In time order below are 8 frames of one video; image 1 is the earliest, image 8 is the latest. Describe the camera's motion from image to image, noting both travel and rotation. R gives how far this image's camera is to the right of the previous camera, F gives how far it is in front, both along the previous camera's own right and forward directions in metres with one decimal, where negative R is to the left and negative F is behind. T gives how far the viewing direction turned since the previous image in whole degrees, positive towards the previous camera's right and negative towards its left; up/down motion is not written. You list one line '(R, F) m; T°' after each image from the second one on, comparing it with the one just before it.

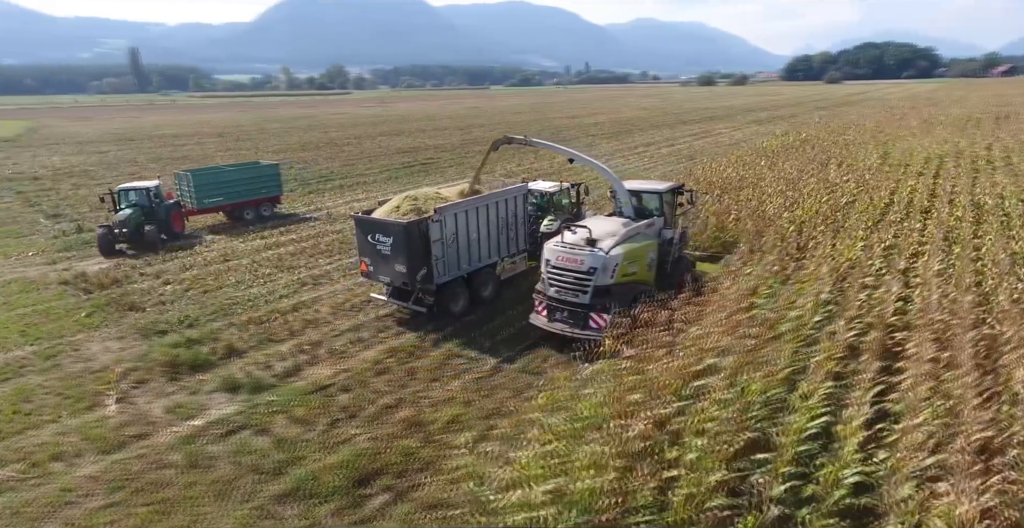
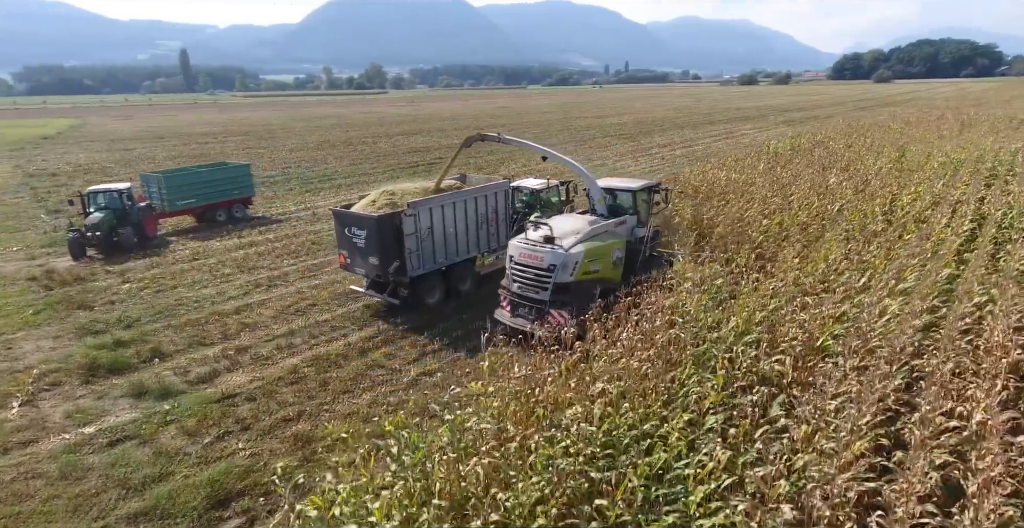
(+1.4, +0.5) m; -4°
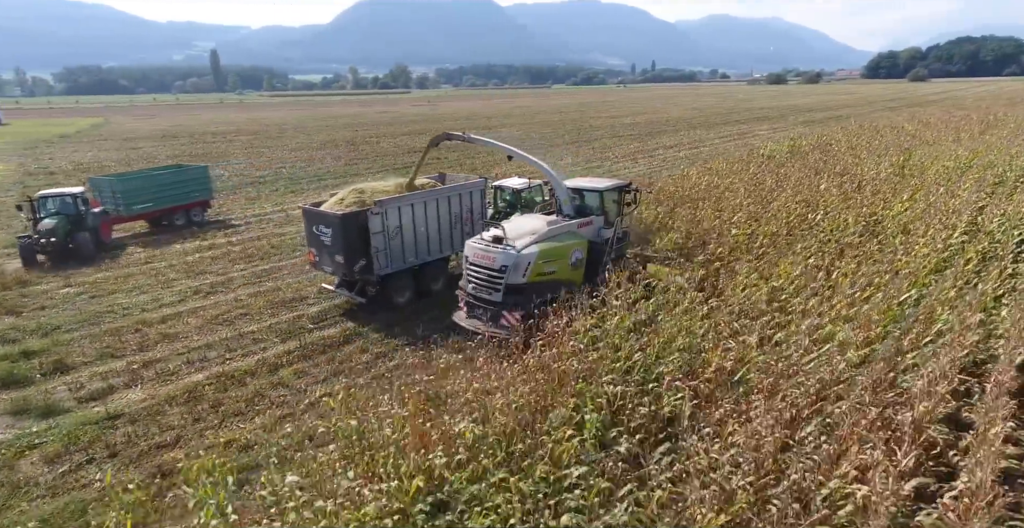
(+1.3, +0.7) m; -3°
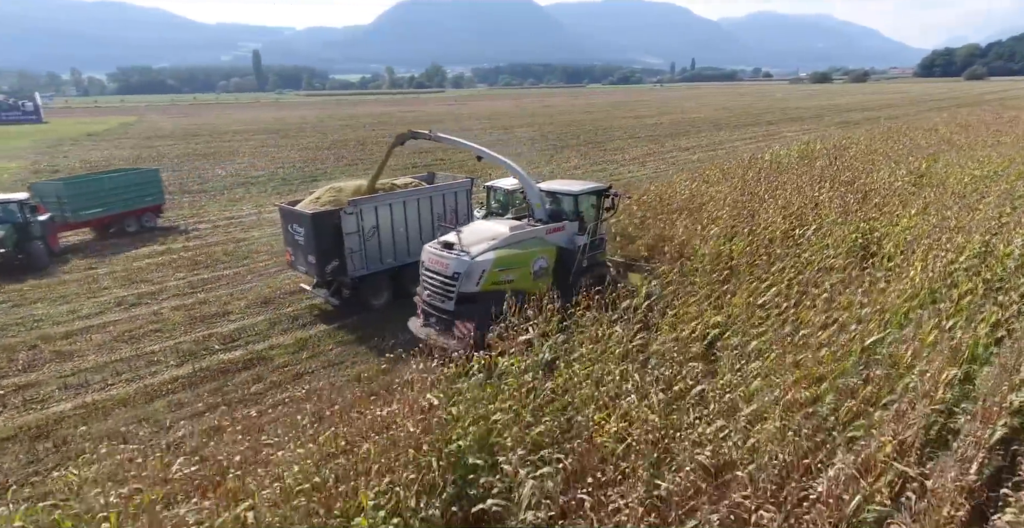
(+1.5, +1.1) m; -4°
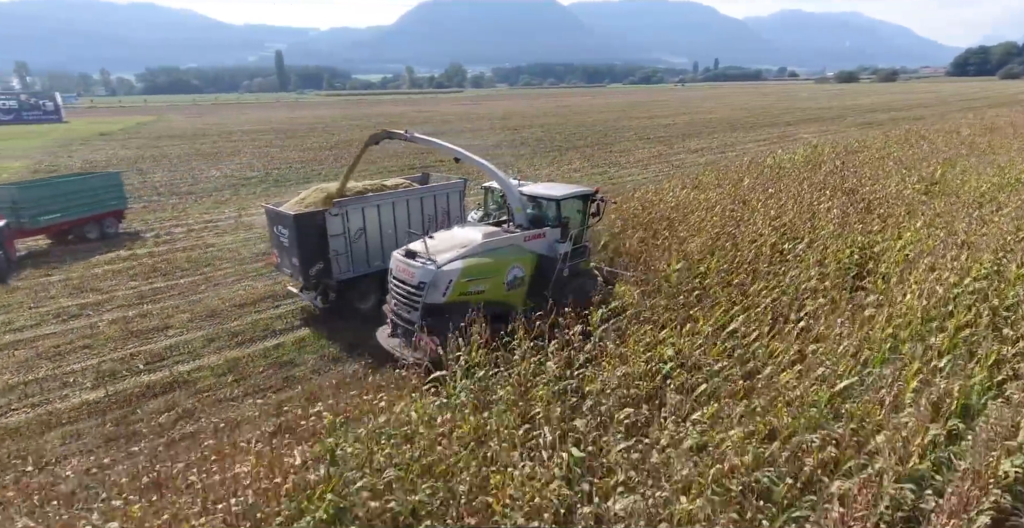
(+0.9, +0.8) m; -2°
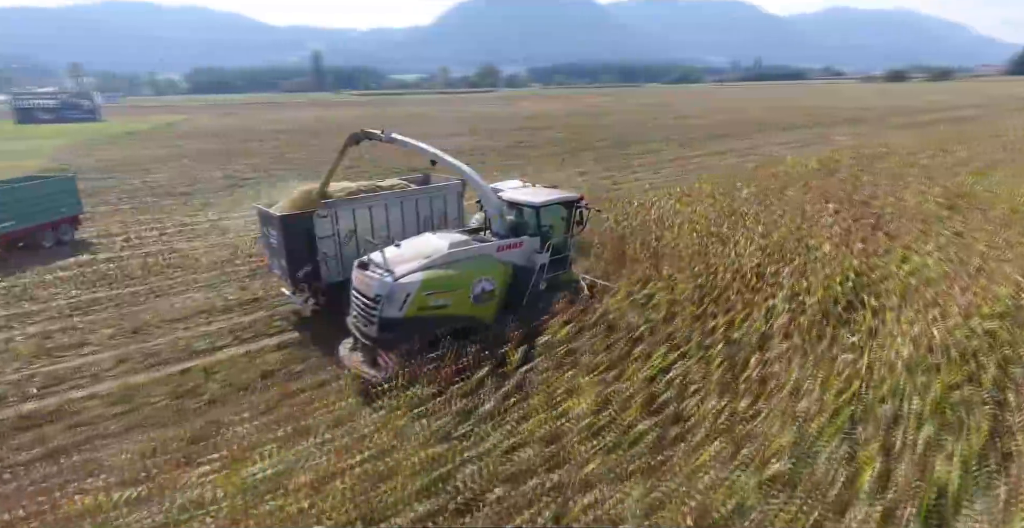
(+1.2, +1.0) m; -3°
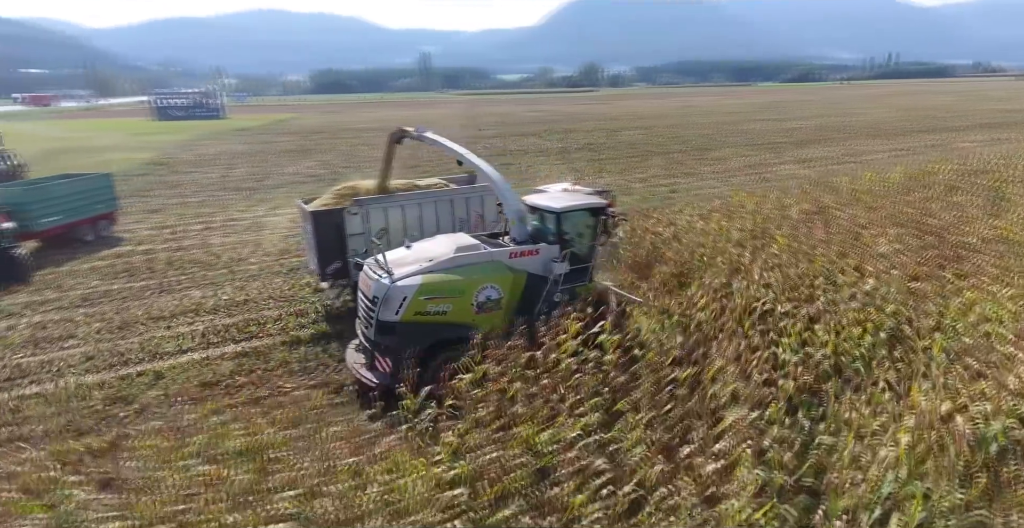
(+1.6, +1.0) m; -10°
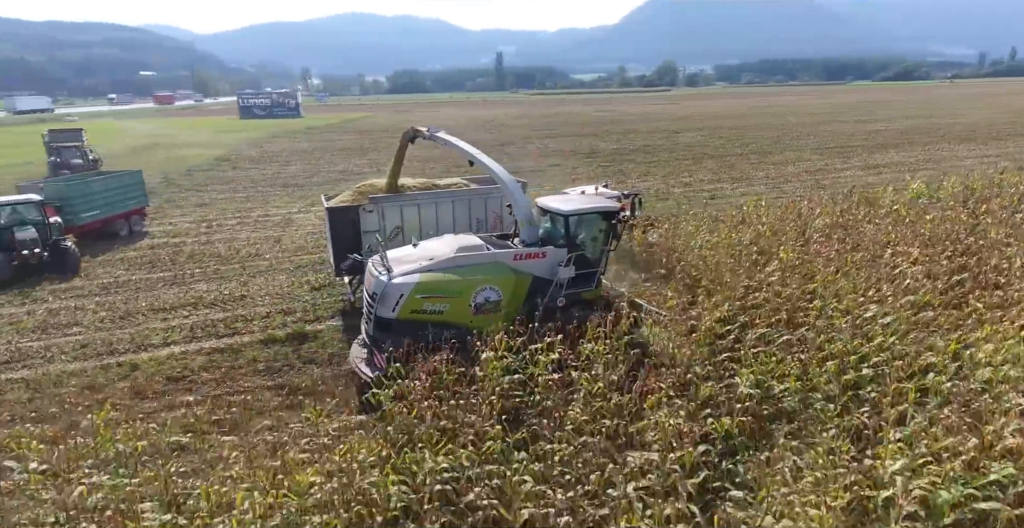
(+1.2, +0.4) m; -7°
